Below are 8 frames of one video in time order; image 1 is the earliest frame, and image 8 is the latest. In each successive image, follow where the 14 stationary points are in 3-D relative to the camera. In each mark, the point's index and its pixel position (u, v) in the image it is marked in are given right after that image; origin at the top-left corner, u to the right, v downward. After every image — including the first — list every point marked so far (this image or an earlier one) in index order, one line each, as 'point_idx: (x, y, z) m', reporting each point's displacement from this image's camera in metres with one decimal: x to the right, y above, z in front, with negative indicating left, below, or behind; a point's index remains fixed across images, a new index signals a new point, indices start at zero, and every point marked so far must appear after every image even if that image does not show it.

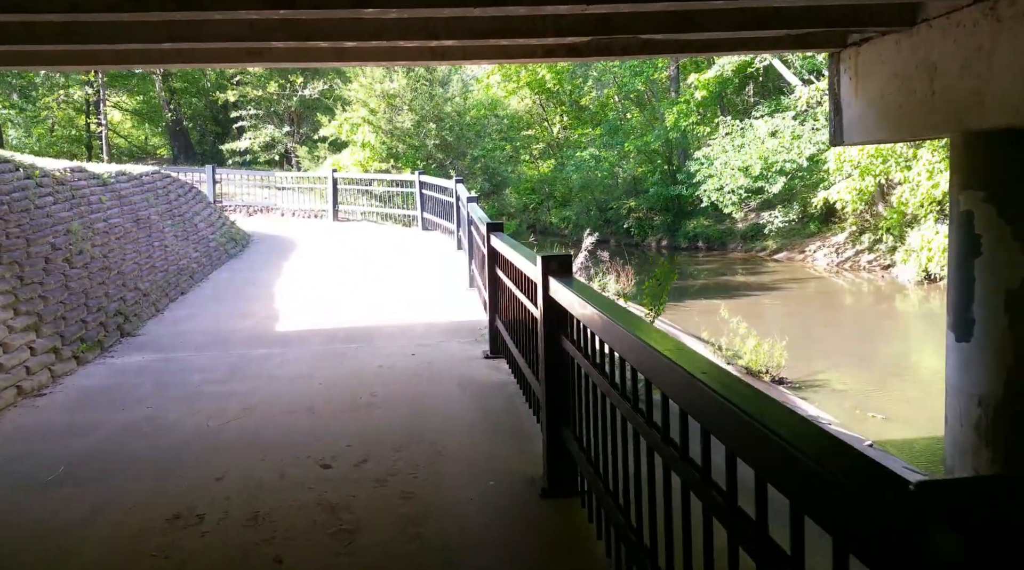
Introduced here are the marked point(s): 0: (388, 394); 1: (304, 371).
0: (-0.8, -0.7, +5.3) m
1: (-1.5, -0.6, +6.0) m
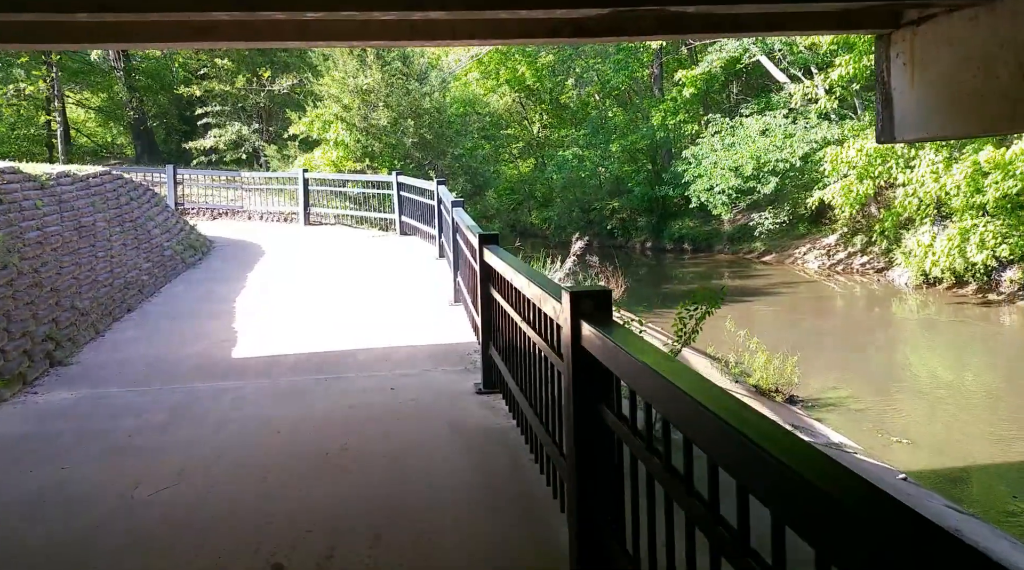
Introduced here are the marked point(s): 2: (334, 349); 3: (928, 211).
0: (-0.8, -0.9, +4.4) m
1: (-1.5, -0.8, +5.0) m
2: (-1.4, -0.5, +6.4) m
3: (+8.4, +1.5, +16.7) m
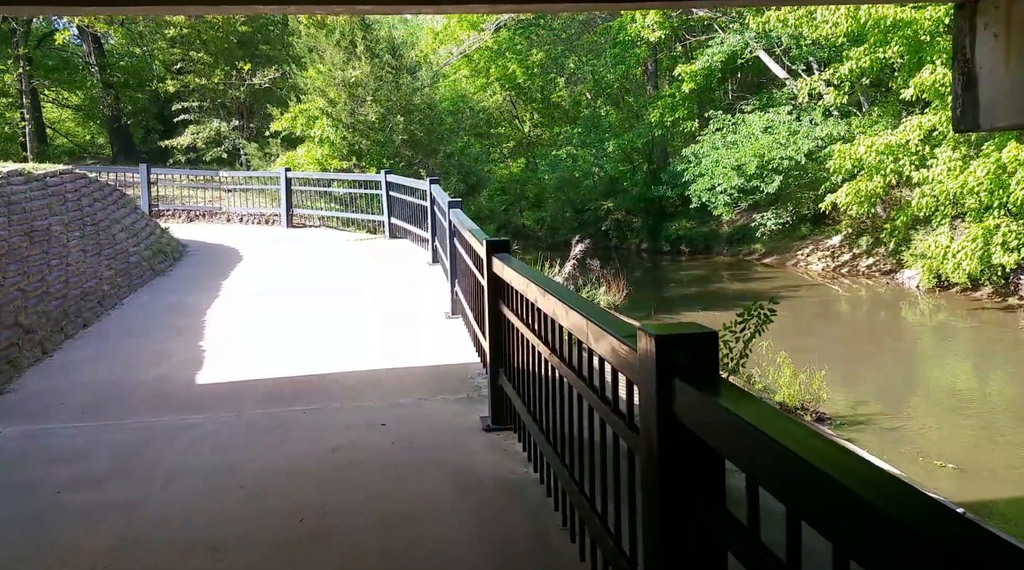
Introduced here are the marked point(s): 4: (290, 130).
0: (-0.7, -0.9, +3.5) m
1: (-1.4, -0.9, +4.1) m
2: (-1.3, -0.6, +5.6) m
3: (+8.3, +1.4, +16.0) m
4: (-5.3, +3.7, +19.6) m
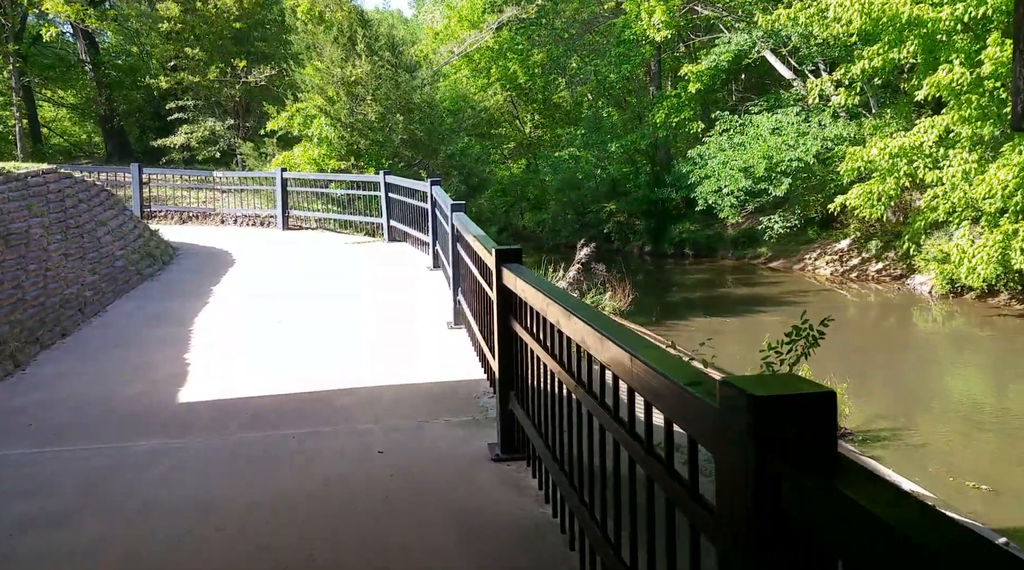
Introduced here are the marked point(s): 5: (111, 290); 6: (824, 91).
0: (-0.6, -1.0, +3.1) m
1: (-1.4, -0.9, +3.7) m
2: (-1.3, -0.7, +5.1) m
3: (+8.4, +1.3, +15.6) m
4: (-5.2, +3.6, +19.2) m
5: (-3.9, -0.1, +8.1) m
6: (+6.6, +4.1, +17.3) m
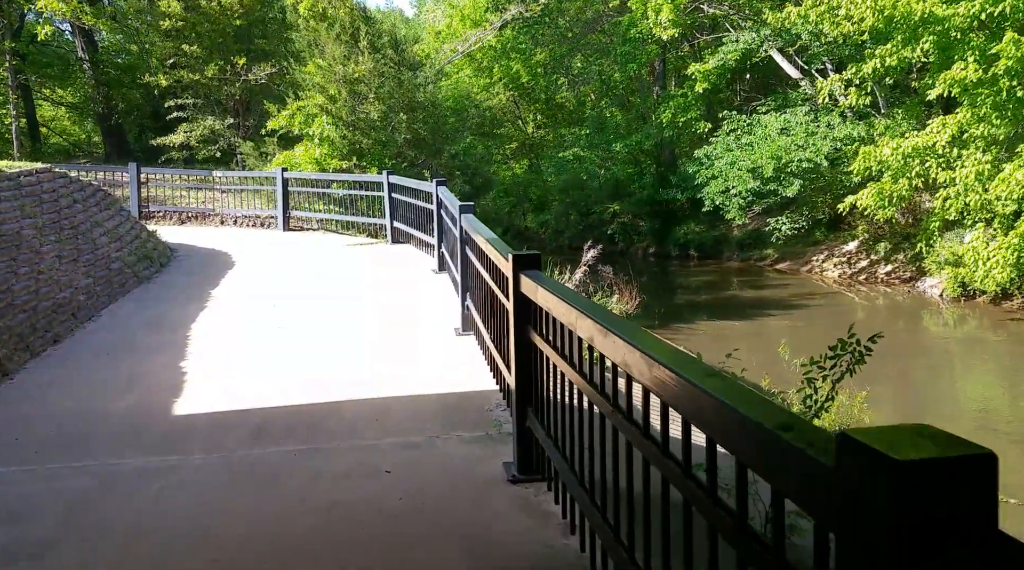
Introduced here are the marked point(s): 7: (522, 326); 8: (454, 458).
0: (-0.6, -1.0, +2.8) m
1: (-1.3, -1.0, +3.4) m
2: (-1.2, -0.7, +4.9) m
3: (+8.5, +1.2, +15.3) m
4: (-5.1, +3.6, +18.9) m
5: (-3.9, -0.1, +7.9) m
6: (+6.7, +4.0, +17.1) m
7: (+0.1, -0.2, +3.6) m
8: (-0.3, -0.8, +4.0) m
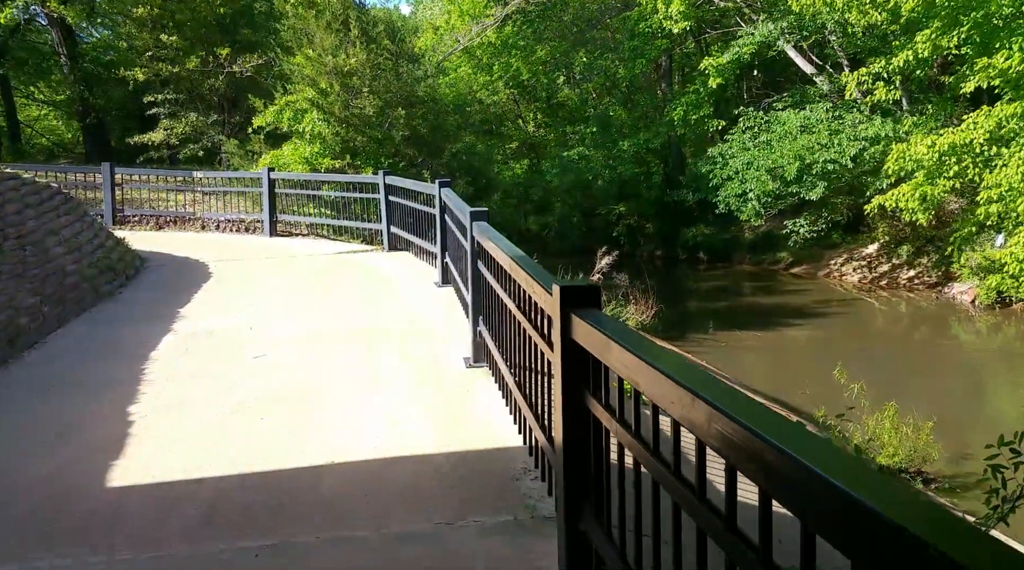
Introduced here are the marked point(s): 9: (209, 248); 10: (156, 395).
0: (-0.4, -1.2, +1.7) m
1: (-1.1, -1.1, +2.3) m
2: (-1.1, -0.8, +3.8) m
3: (+8.6, +1.1, +14.3) m
4: (-5.0, +3.4, +17.8) m
5: (-3.7, -0.2, +6.8) m
6: (+6.7, +3.9, +16.0) m
7: (+0.2, -0.3, +2.6) m
8: (-0.1, -1.0, +2.9) m
9: (-4.0, +0.5, +10.9) m
10: (-2.1, -0.6, +5.0) m
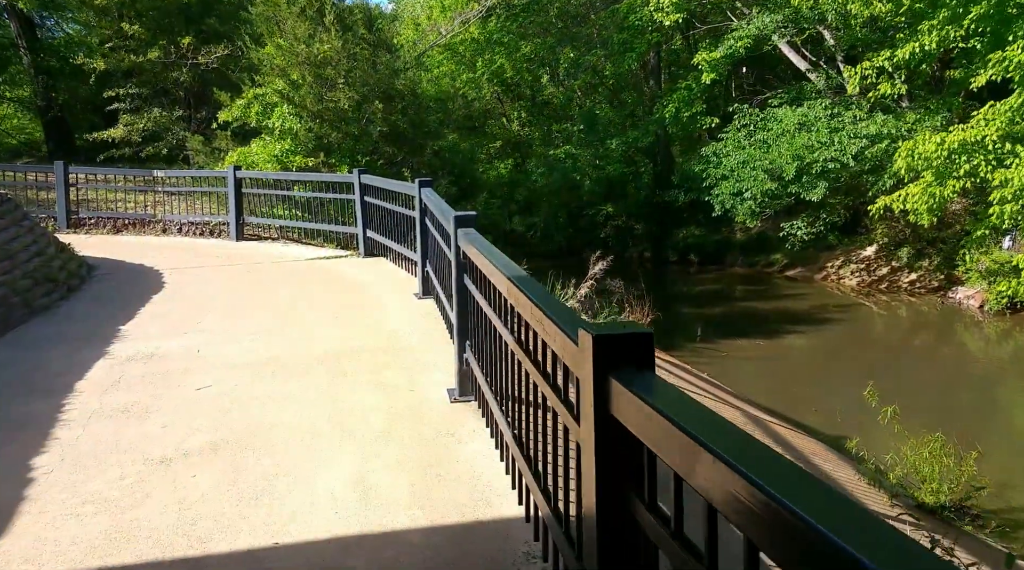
0: (-0.4, -1.3, +0.8) m
1: (-1.1, -1.2, +1.5) m
2: (-1.1, -0.9, +2.9) m
3: (+8.3, +1.0, +13.6) m
4: (-5.3, +3.3, +16.9) m
5: (-3.8, -0.3, +5.8) m
6: (+6.5, +3.8, +15.3) m
7: (+0.2, -0.4, +1.7) m
8: (-0.1, -1.1, +2.1) m
9: (-4.1, +0.4, +10.0) m
10: (-2.2, -0.7, +4.1) m
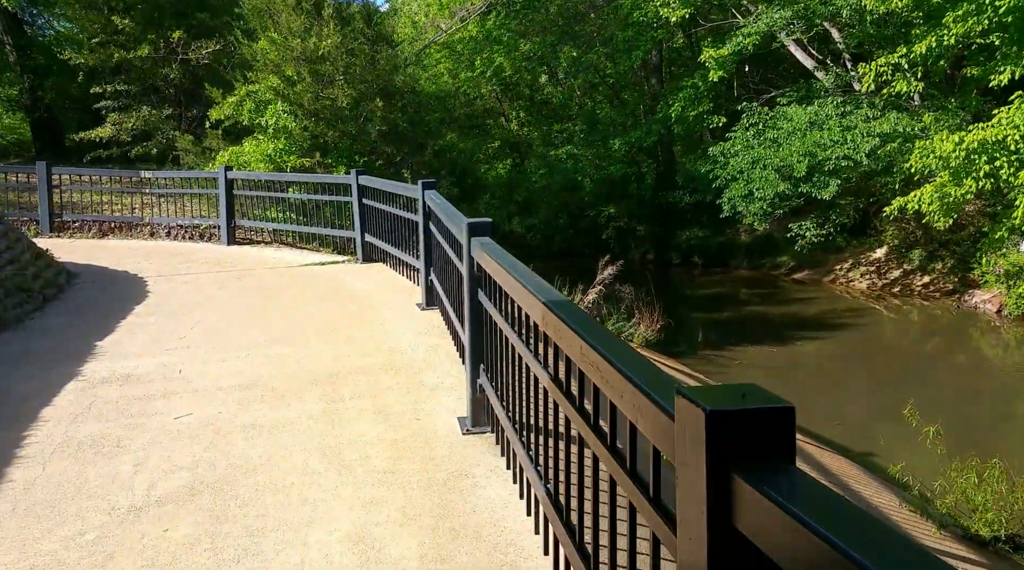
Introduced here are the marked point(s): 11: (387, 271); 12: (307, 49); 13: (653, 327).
0: (-0.3, -1.4, +0.3) m
1: (-1.0, -1.3, +0.9) m
2: (-1.0, -1.0, +2.4) m
3: (+8.4, +1.0, +13.1) m
4: (-5.3, +3.2, +16.3) m
5: (-3.7, -0.4, +5.3) m
6: (+6.5, +3.7, +14.8) m
7: (+0.3, -0.5, +1.2) m
8: (0.0, -1.1, +1.6) m
9: (-4.1, +0.3, +9.4) m
10: (-2.1, -0.8, +3.6) m
11: (-1.3, +0.1, +8.3) m
12: (-3.5, +4.0, +14.3) m
13: (+2.1, -0.6, +12.3) m
